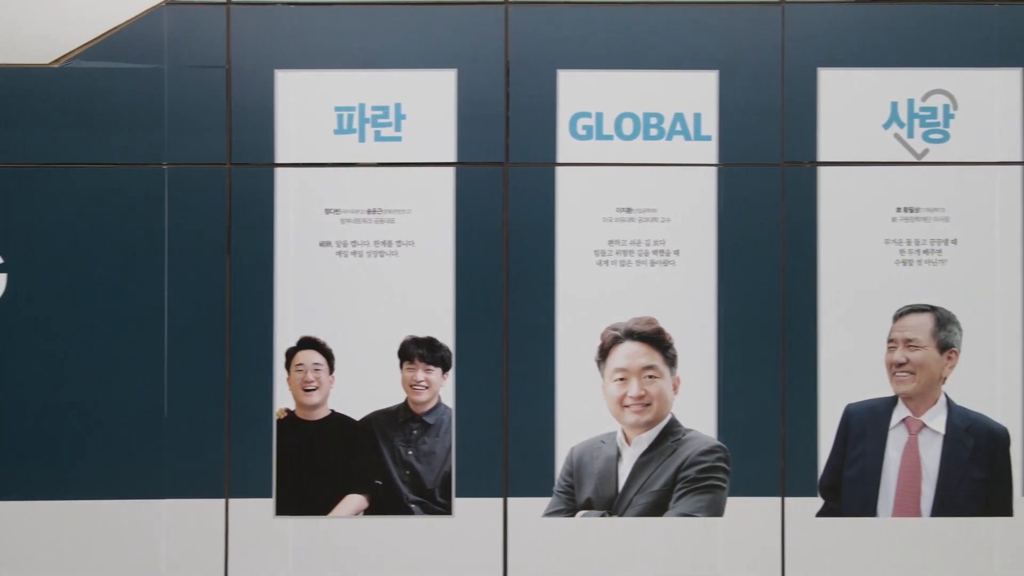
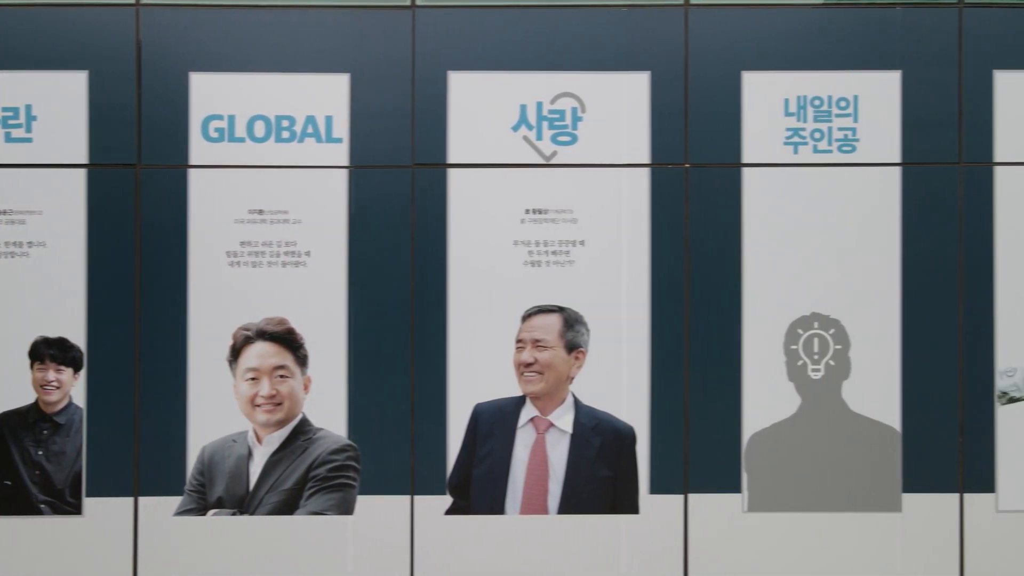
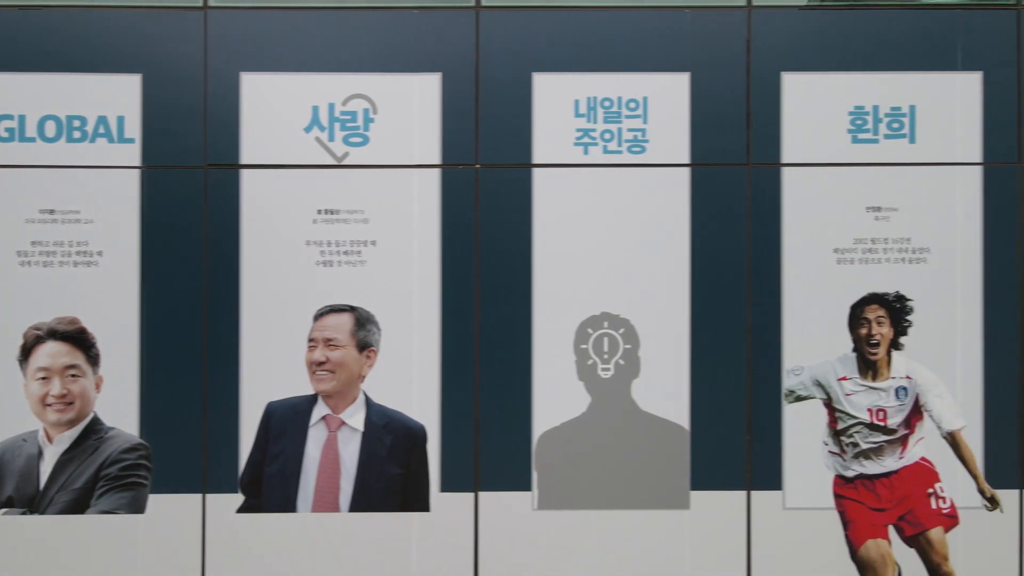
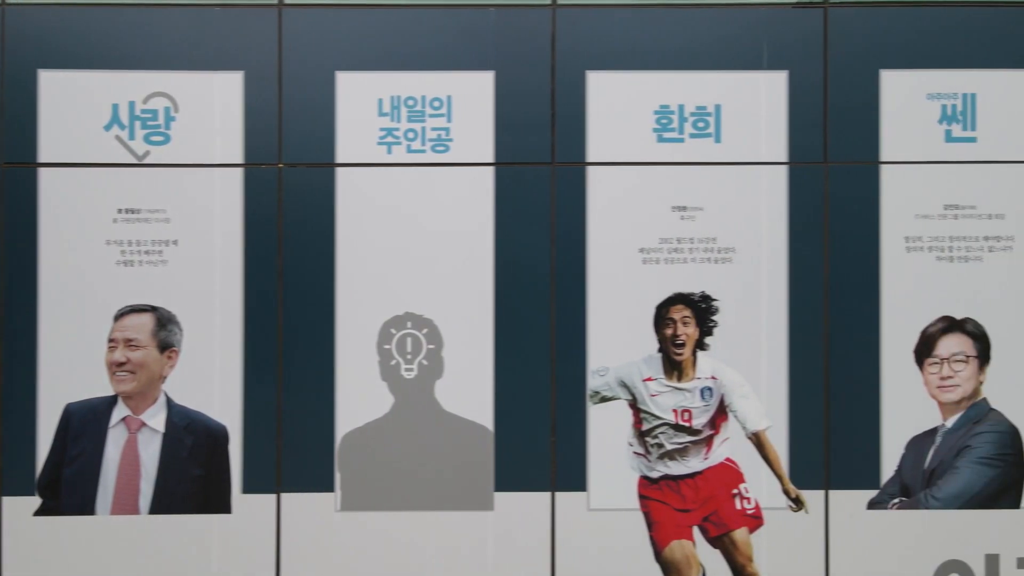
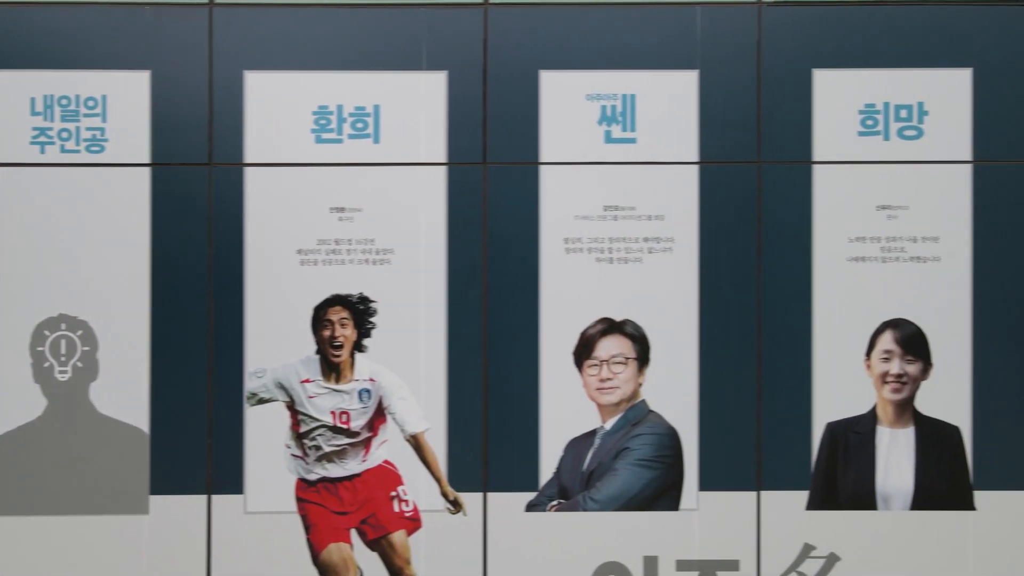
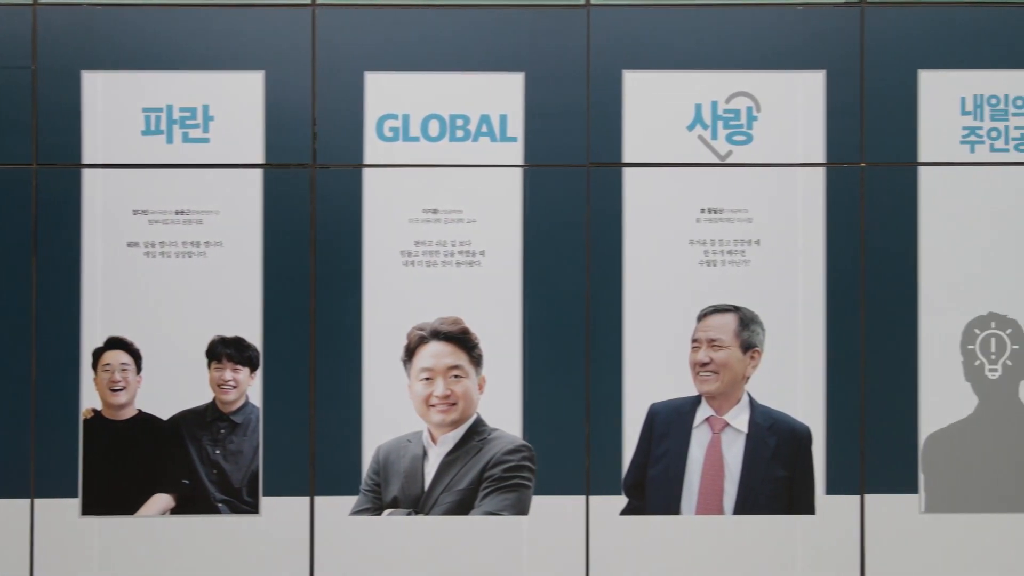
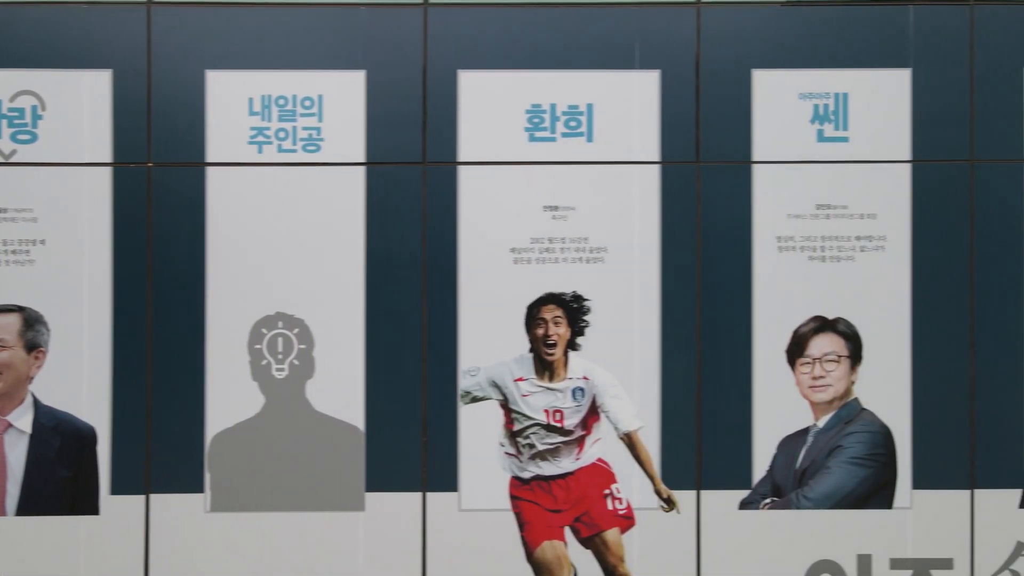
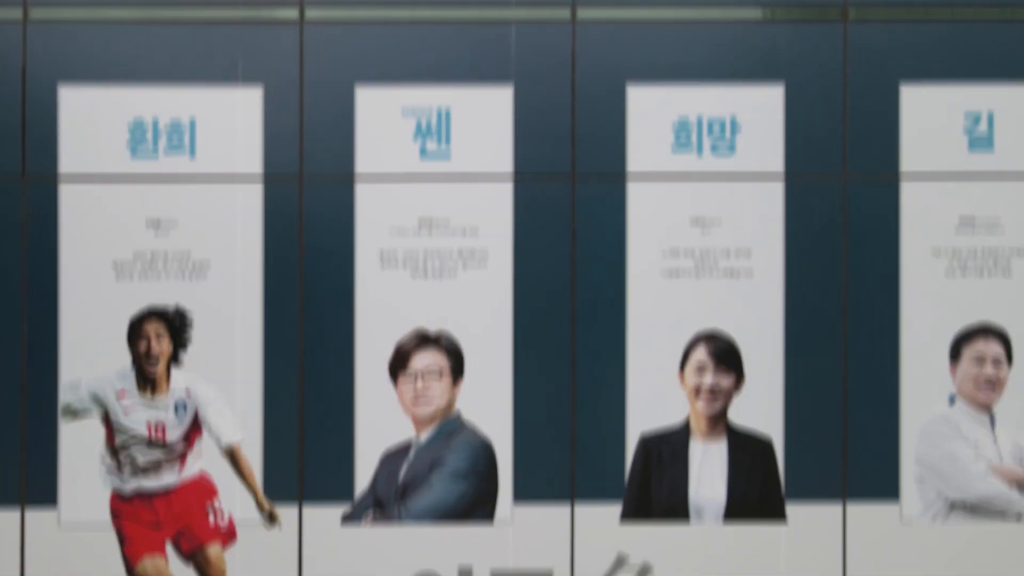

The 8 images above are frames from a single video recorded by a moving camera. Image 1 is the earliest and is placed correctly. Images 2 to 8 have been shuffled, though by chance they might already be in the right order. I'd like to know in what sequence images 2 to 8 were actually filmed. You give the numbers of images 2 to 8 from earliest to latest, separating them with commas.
6, 2, 3, 4, 7, 5, 8
